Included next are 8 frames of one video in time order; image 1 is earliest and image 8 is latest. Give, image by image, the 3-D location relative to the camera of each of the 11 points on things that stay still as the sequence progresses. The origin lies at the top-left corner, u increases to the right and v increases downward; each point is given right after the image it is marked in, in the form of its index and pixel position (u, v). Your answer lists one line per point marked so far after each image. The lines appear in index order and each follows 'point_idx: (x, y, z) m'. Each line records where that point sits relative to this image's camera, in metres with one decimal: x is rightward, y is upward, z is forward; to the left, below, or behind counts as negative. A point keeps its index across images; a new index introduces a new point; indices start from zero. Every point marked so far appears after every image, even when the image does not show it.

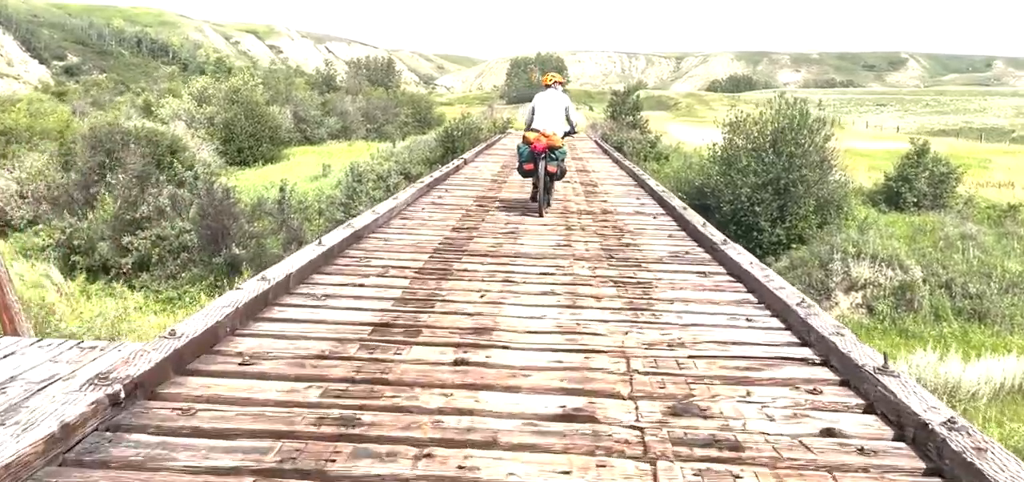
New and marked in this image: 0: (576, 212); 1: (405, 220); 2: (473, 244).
0: (+0.5, +0.2, +6.6) m
1: (-0.8, +0.1, +5.9) m
2: (-0.2, 0.0, +5.0) m
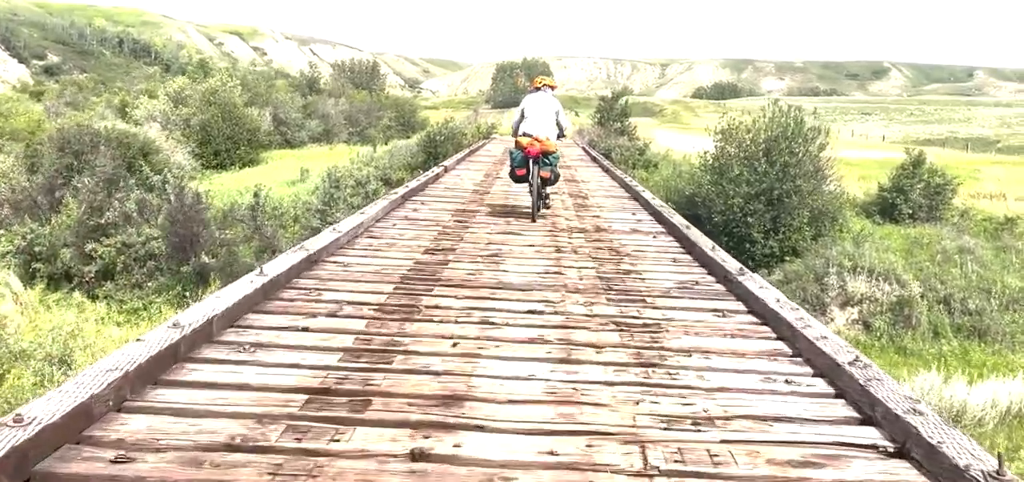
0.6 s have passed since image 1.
0: (+0.4, +0.1, +5.9) m
1: (-0.9, 0.0, +5.2) m
2: (-0.3, -0.1, +4.3) m
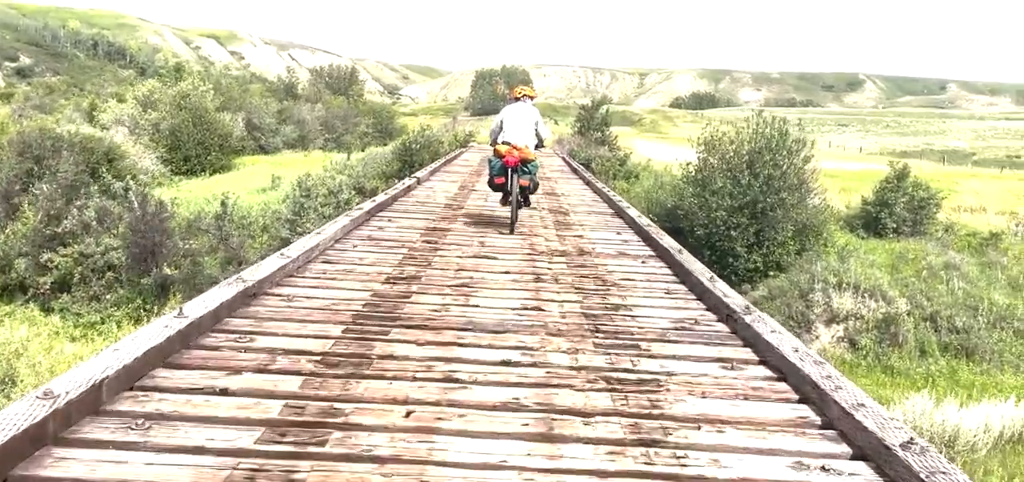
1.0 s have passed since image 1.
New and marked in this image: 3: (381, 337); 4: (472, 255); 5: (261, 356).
0: (+0.2, -0.1, +5.3) m
1: (-1.0, -0.1, +4.6) m
2: (-0.5, -0.3, +3.7) m
3: (-0.5, -0.4, +3.1) m
4: (-0.2, -0.1, +5.0) m
5: (-0.8, -0.4, +2.8) m
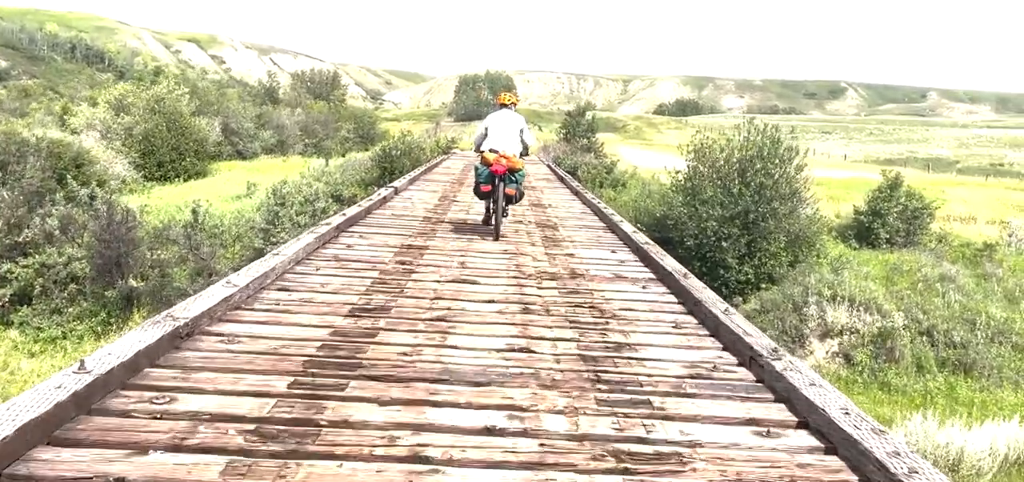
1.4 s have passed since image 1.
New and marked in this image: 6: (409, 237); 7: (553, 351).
0: (+0.1, -0.2, +4.8) m
1: (-1.1, -0.2, +4.0) m
2: (-0.5, -0.4, +3.1) m
3: (-0.5, -0.5, +2.6) m
4: (-0.3, -0.2, +4.5) m
5: (-0.9, -0.5, +2.2) m
6: (-0.7, 0.0, +5.9) m
7: (+0.2, -0.4, +3.2) m
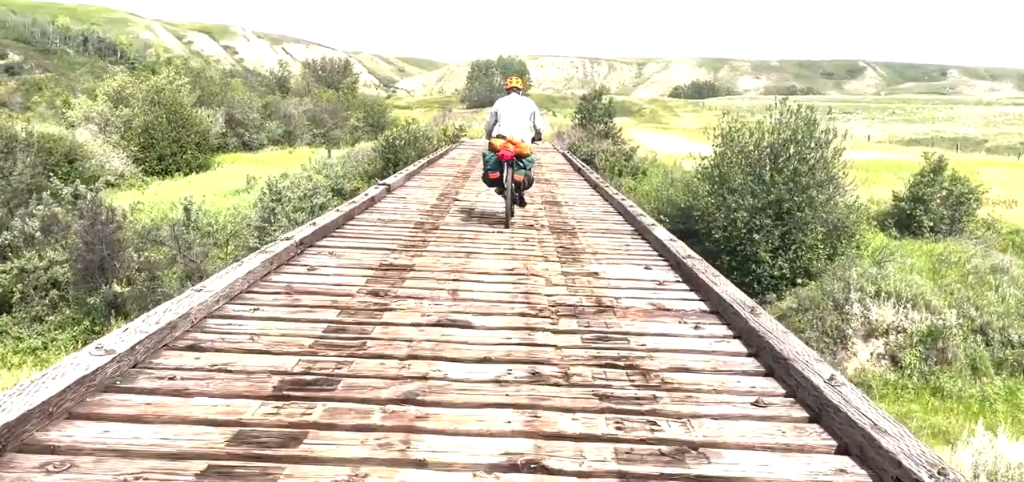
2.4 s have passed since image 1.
0: (+0.1, -0.3, +3.6) m
1: (-1.1, -0.4, +2.8) m
2: (-0.5, -0.5, +1.9) m
3: (-0.5, -0.6, +1.4) m
4: (-0.3, -0.3, +3.3) m
5: (-0.9, -0.6, +1.1) m
6: (-0.7, -0.1, +4.8) m
7: (+0.2, -0.5, +2.0) m
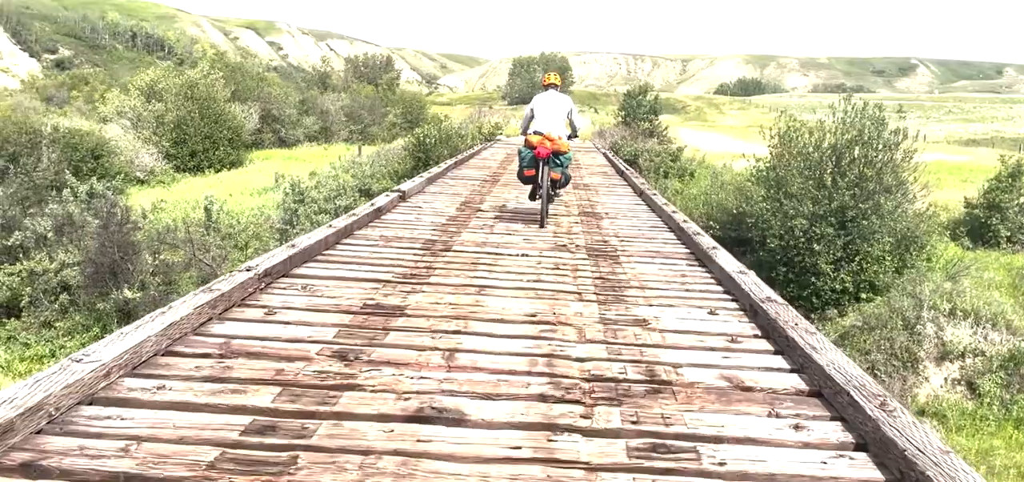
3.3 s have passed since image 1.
0: (+0.2, -0.4, +2.5) m
1: (-1.1, -0.5, +1.8) m
2: (-0.5, -0.7, +0.9) m
3: (-0.6, -0.7, +0.4) m
4: (-0.3, -0.5, +2.3) m
5: (-1.0, -0.8, +0.1) m
6: (-0.6, -0.2, +3.8) m
7: (+0.1, -0.7, +1.0) m
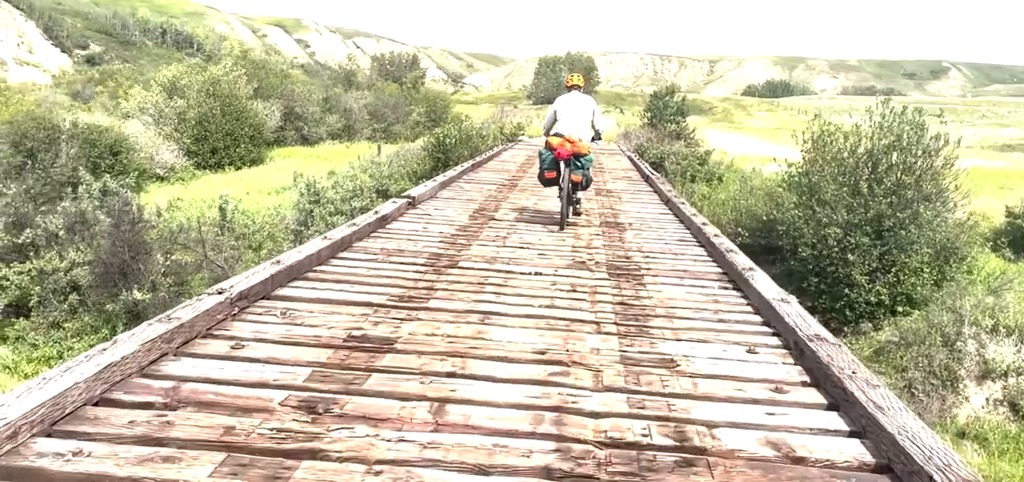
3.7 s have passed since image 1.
0: (+0.2, -0.5, +2.1) m
1: (-1.1, -0.6, +1.4) m
2: (-0.6, -0.7, +0.5) m
3: (-0.7, -0.8, -0.1) m
4: (-0.3, -0.5, +1.8) m
5: (-1.0, -0.8, -0.3) m
6: (-0.5, -0.3, +3.3) m
7: (+0.1, -0.8, +0.5) m
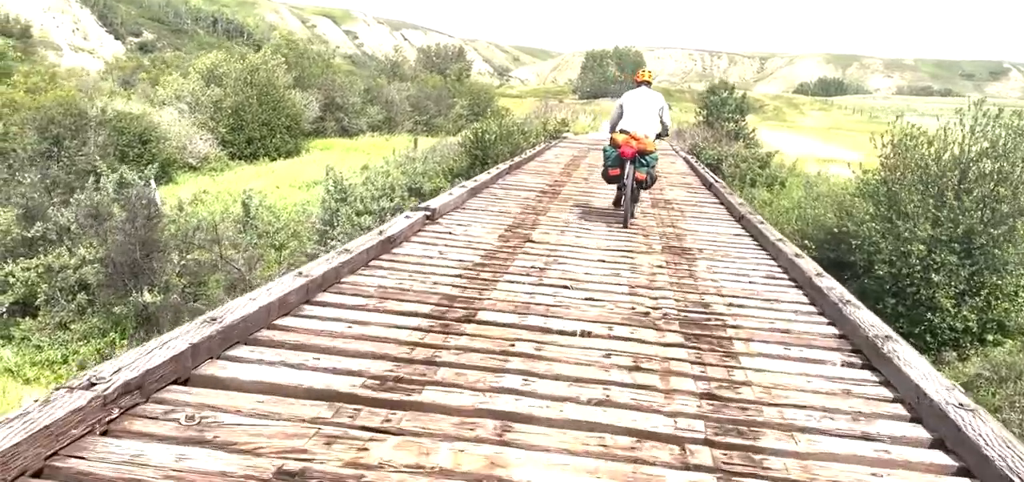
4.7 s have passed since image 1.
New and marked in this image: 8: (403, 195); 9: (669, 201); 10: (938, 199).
0: (+0.2, -0.7, +0.9) m
1: (-1.1, -0.7, +0.3) m
2: (-0.7, -0.9, -0.7) m
3: (-0.8, -1.0, -1.2) m
4: (-0.3, -0.7, +0.6) m
5: (-1.1, -1.0, -1.5) m
6: (-0.5, -0.4, +2.2) m
7: (0.0, -1.0, -0.6) m
8: (-1.7, +0.7, +13.2) m
9: (+1.4, +0.4, +7.9) m
10: (+5.5, +0.5, +10.8) m
